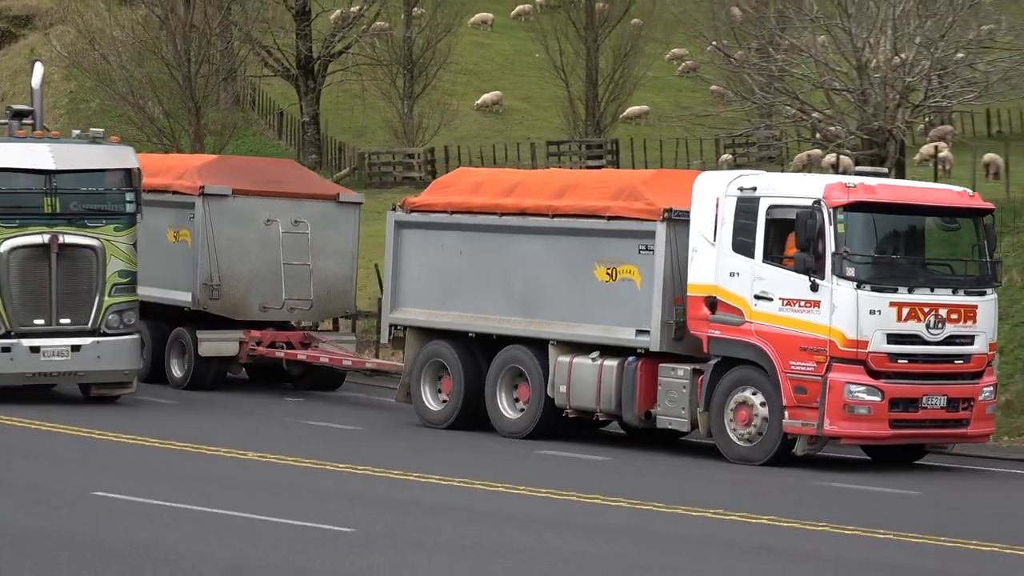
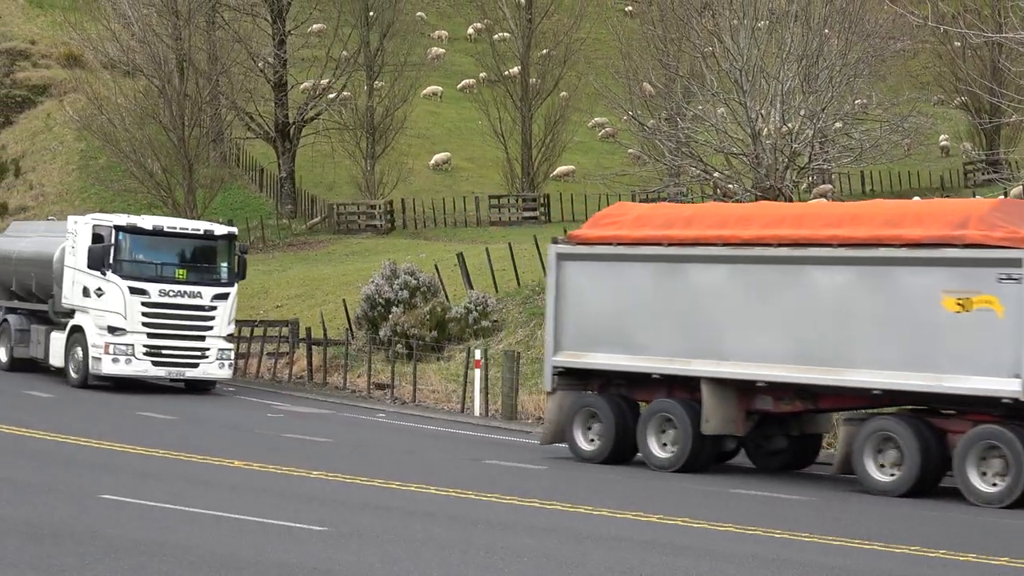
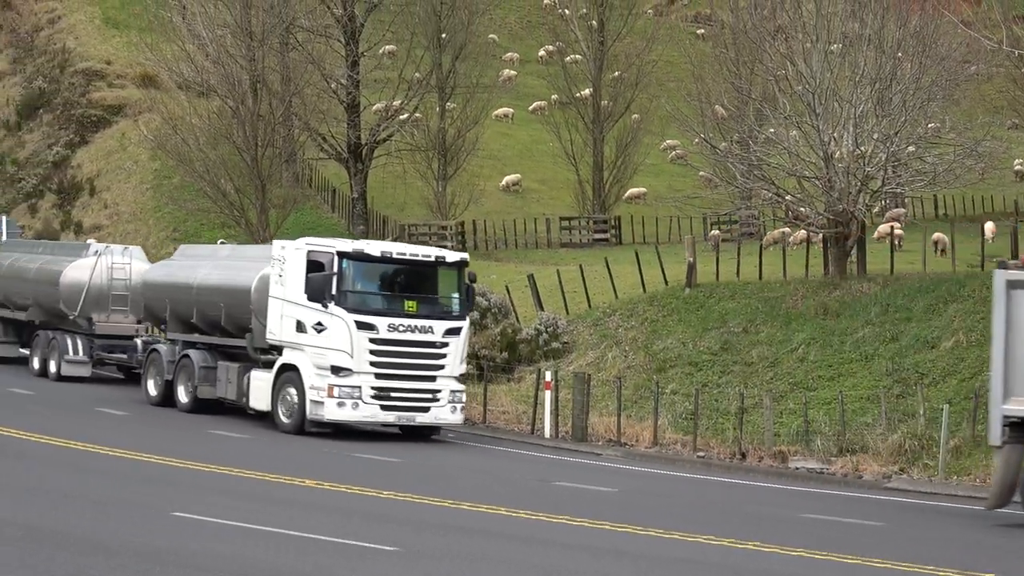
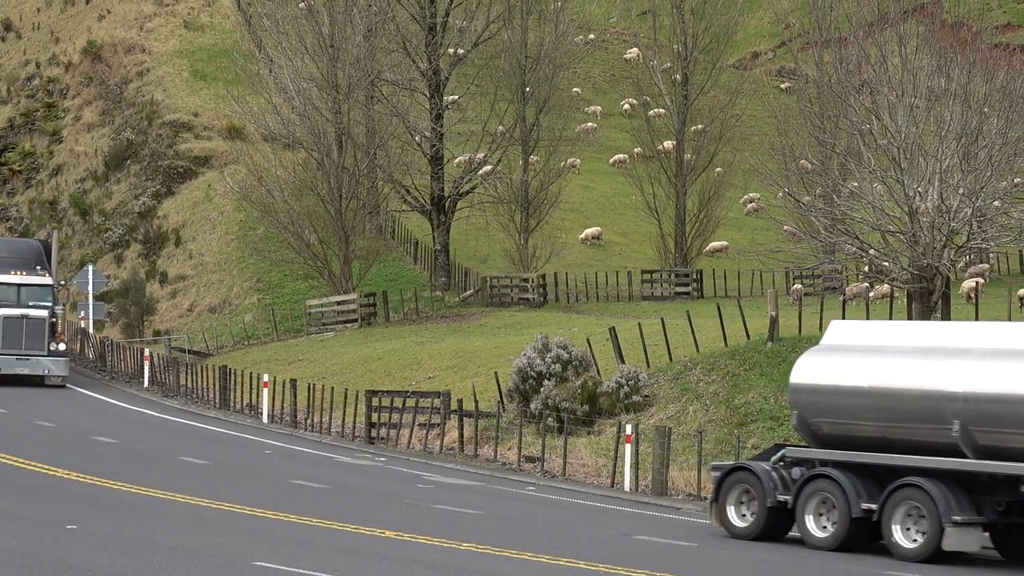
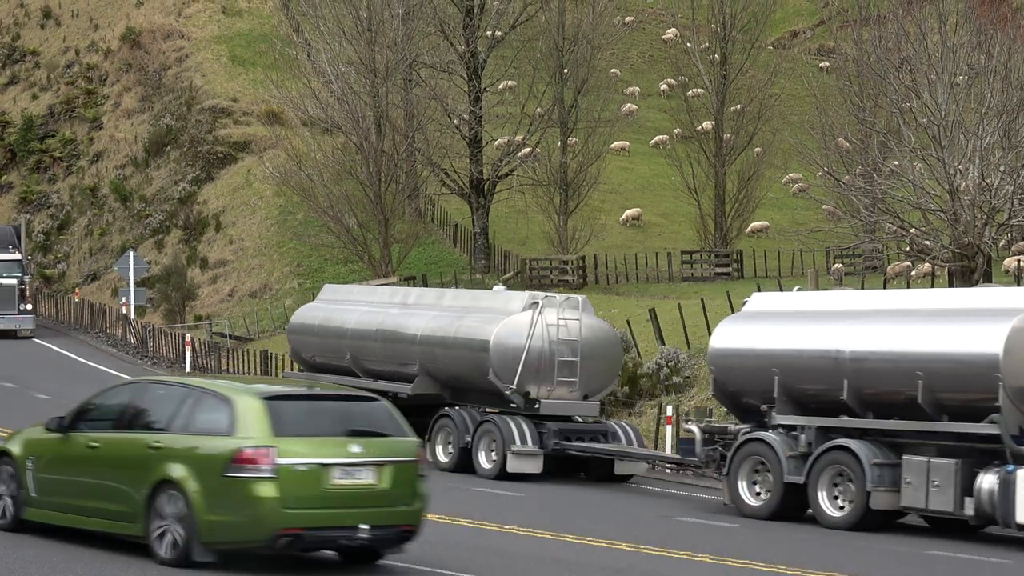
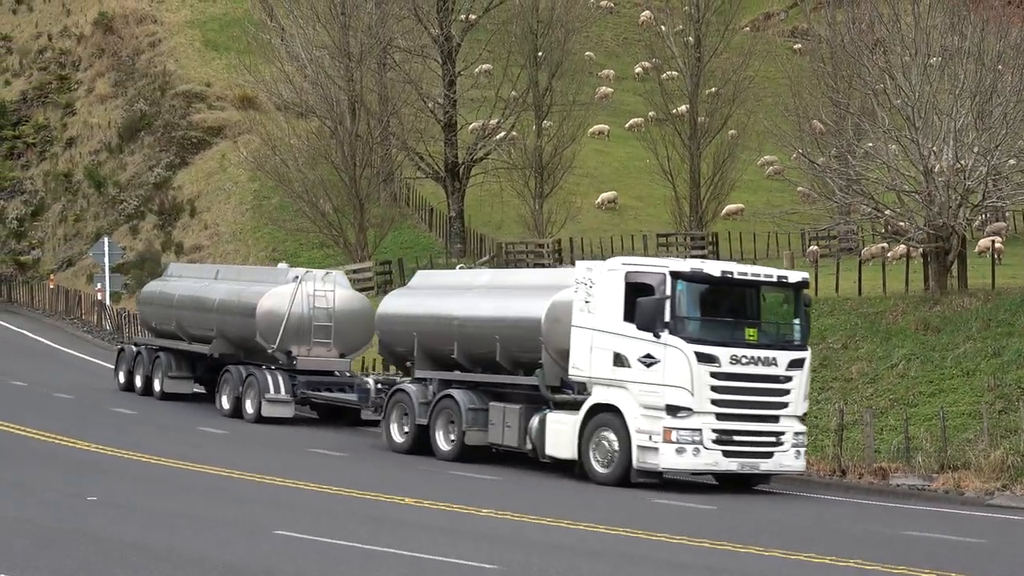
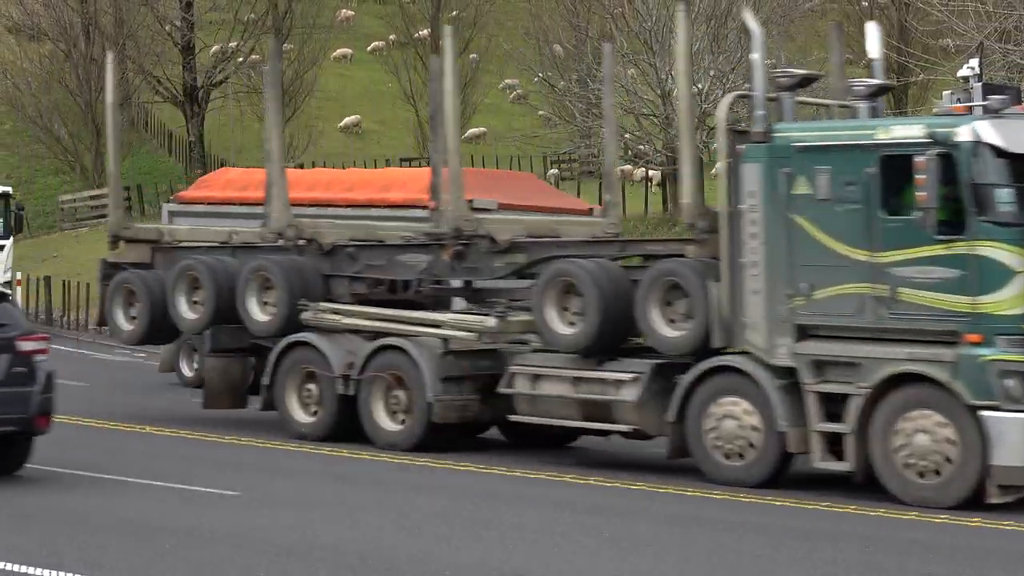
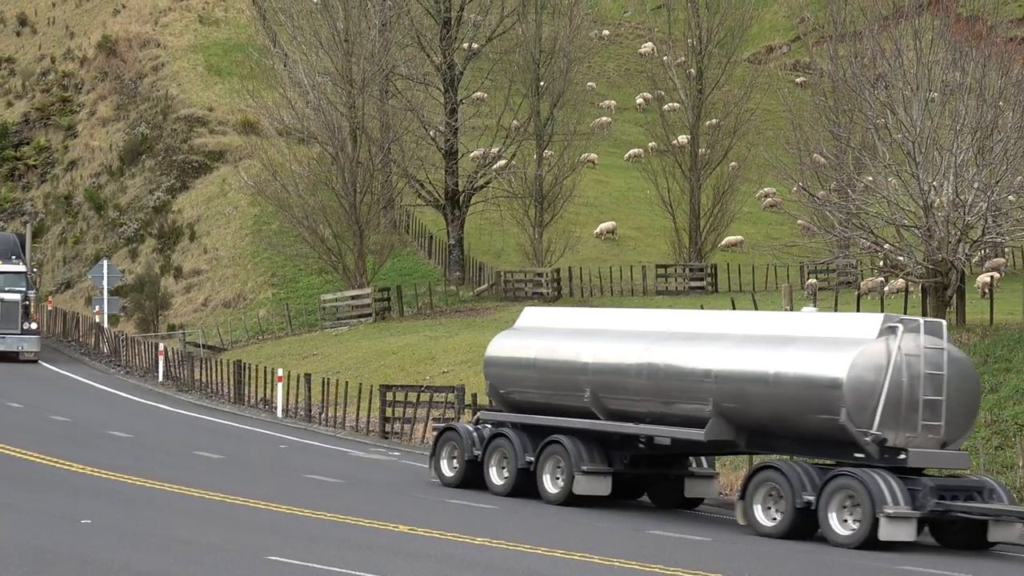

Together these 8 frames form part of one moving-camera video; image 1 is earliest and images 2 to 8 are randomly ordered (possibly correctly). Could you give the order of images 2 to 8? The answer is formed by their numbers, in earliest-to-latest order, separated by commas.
7, 2, 3, 6, 5, 8, 4
